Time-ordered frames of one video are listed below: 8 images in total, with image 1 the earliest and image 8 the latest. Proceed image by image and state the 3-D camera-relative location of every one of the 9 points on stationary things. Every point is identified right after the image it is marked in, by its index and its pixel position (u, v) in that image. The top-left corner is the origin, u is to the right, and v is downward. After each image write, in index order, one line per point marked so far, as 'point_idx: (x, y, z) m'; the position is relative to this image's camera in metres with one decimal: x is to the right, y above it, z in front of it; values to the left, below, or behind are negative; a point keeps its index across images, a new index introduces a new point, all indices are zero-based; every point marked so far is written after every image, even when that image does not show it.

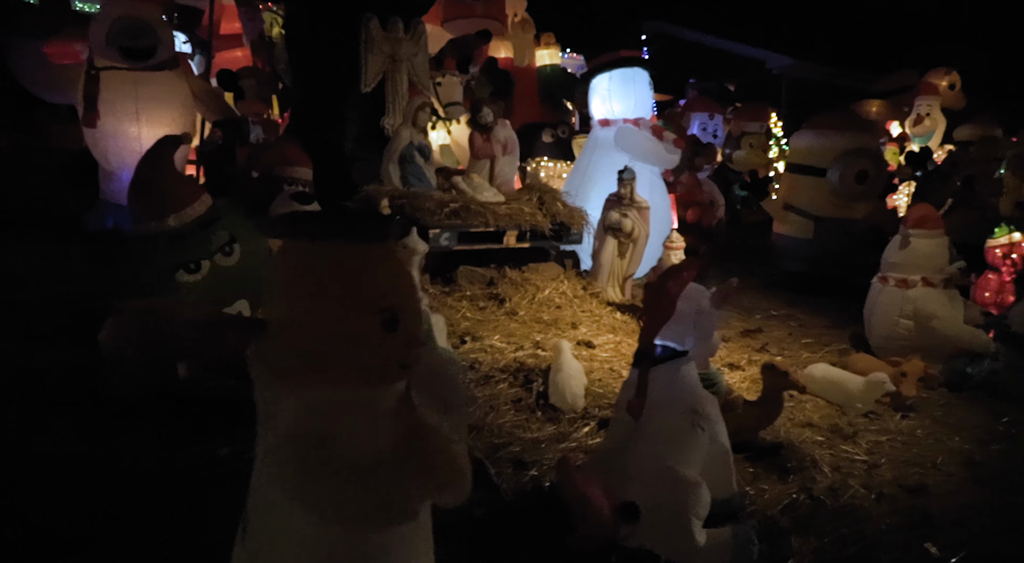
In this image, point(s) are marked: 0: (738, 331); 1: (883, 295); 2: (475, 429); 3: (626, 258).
0: (+1.6, -0.4, +4.6) m
1: (+2.4, -0.1, +4.2) m
2: (-0.2, -0.7, +3.0) m
3: (+0.8, +0.2, +4.6) m
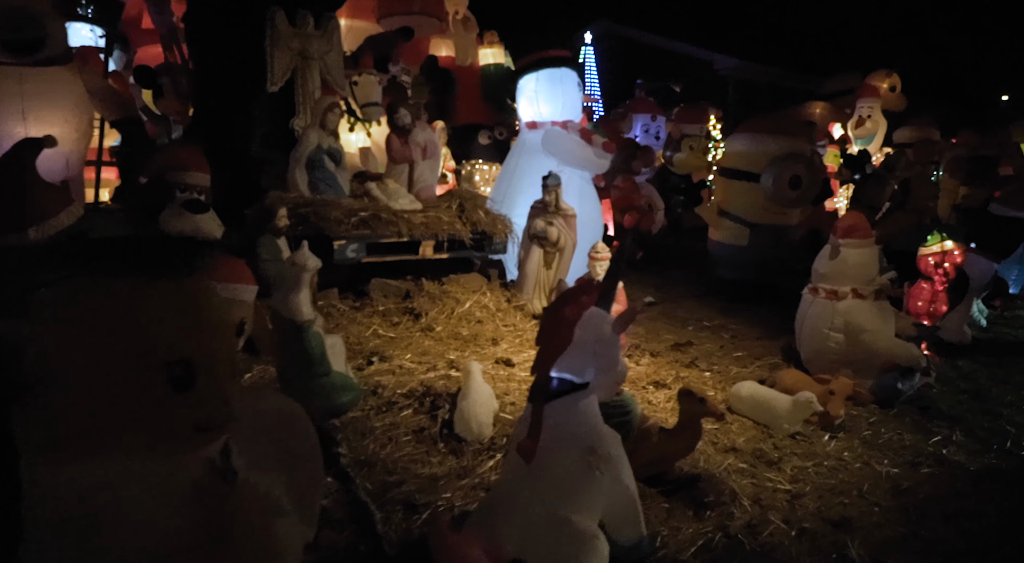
0: (+1.1, -0.5, +4.4) m
1: (+1.9, -0.2, +4.1) m
2: (-0.6, -0.8, +2.7) m
3: (+0.3, +0.1, +4.4) m
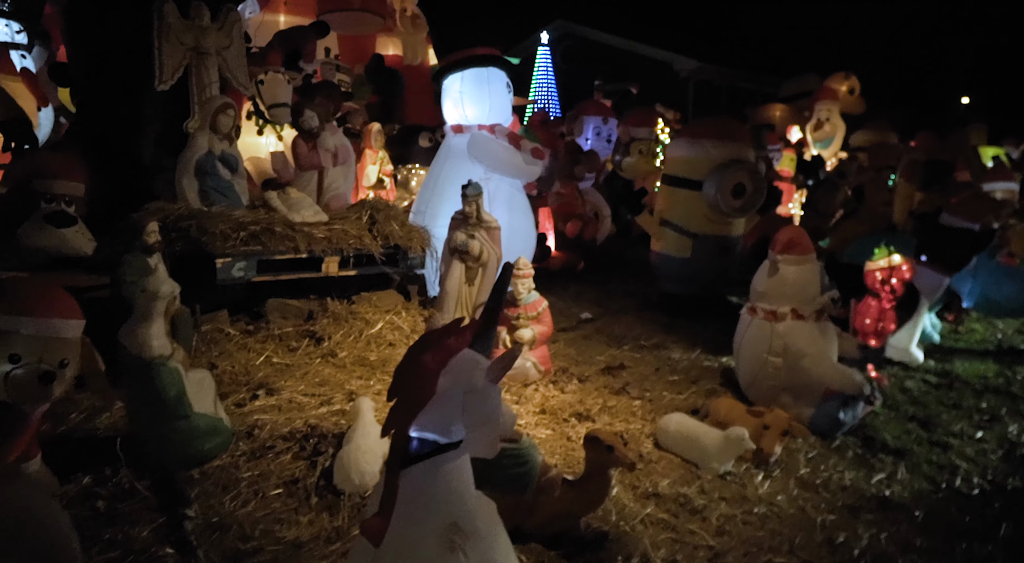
0: (+0.6, -0.6, +4.1) m
1: (+1.4, -0.3, +3.8) m
2: (-1.0, -0.9, +2.3) m
3: (-0.2, 0.0, +4.0) m
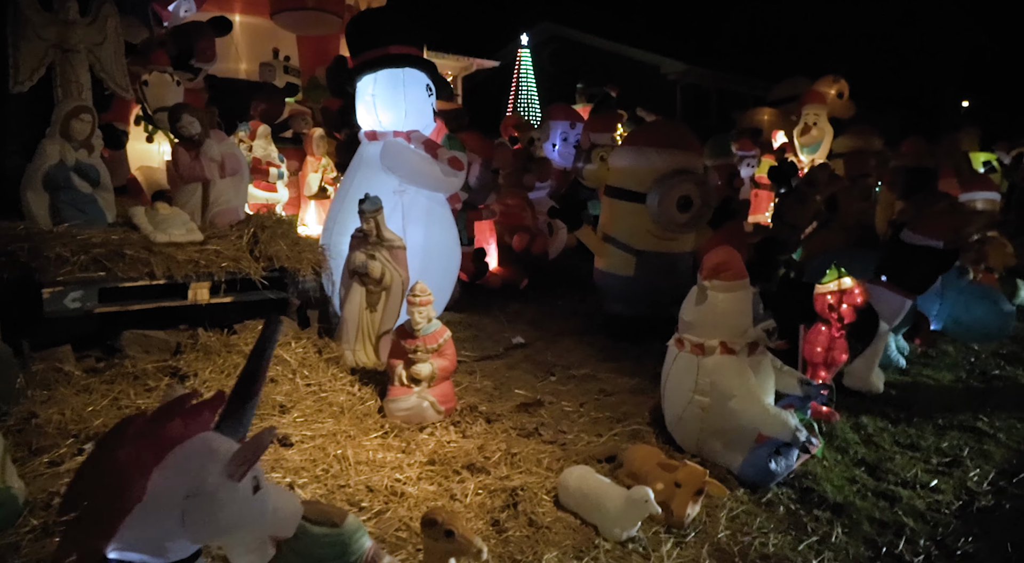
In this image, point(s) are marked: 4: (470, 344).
0: (0.0, -0.7, +3.6) m
1: (+0.9, -0.4, +3.4) m
2: (-1.6, -1.0, +1.8) m
3: (-0.8, -0.2, +3.6) m
4: (-0.3, -0.4, +4.4) m
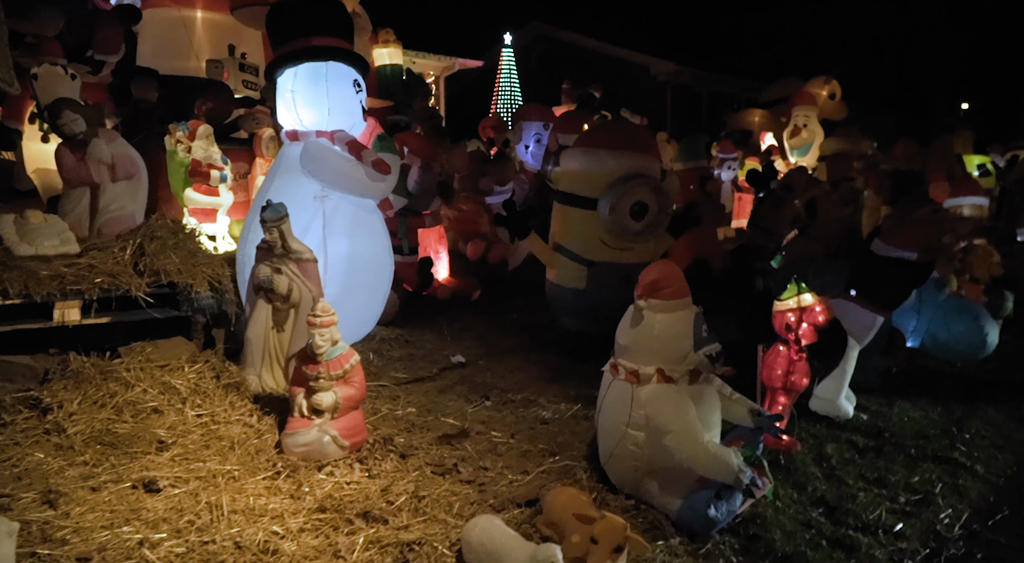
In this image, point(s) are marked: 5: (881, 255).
0: (-0.4, -0.8, +3.3) m
1: (+0.5, -0.5, +3.0) m
2: (-2.0, -1.1, +1.5) m
3: (-1.2, -0.3, +3.2) m
4: (-0.7, -0.5, +4.1) m
5: (+2.5, +0.2, +4.2) m
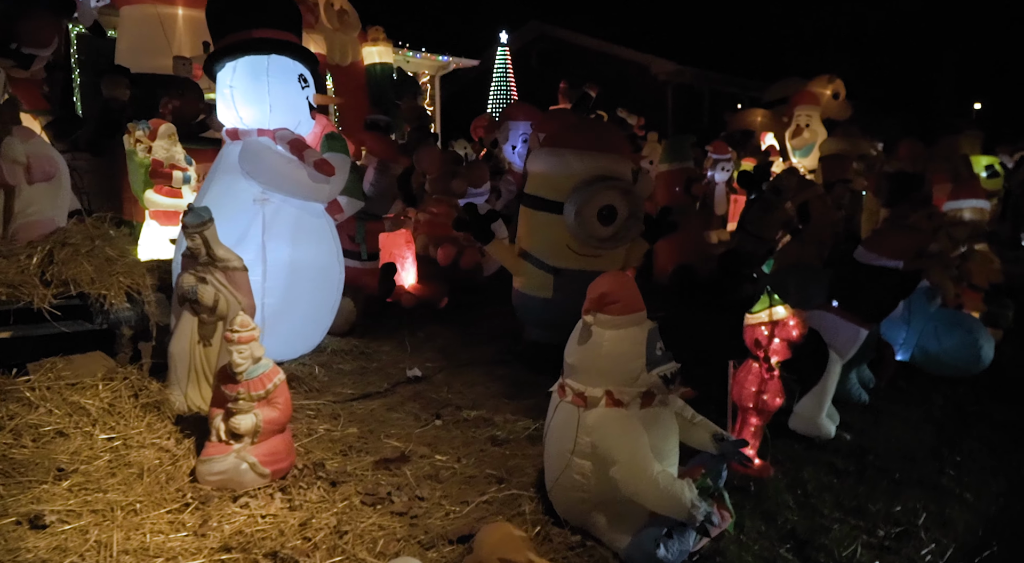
0: (-0.7, -0.9, +3.0) m
1: (+0.2, -0.6, +2.7) m
2: (-2.3, -1.1, +1.2) m
3: (-1.4, -0.3, +3.0) m
4: (-1.0, -0.6, +3.8) m
5: (+2.2, +0.1, +3.9) m
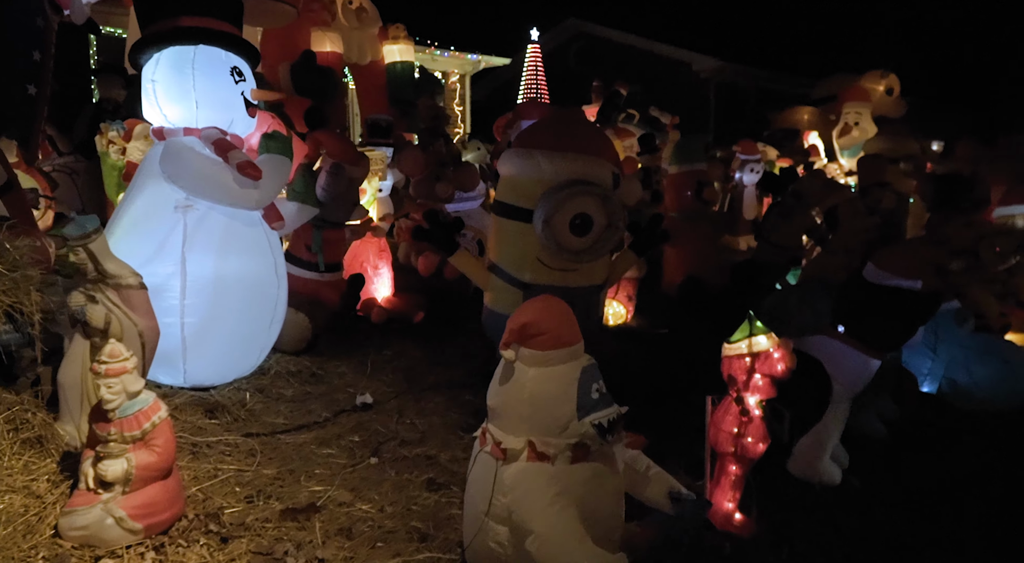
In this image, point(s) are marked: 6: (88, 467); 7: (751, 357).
0: (-1.0, -0.9, +2.6) m
1: (-0.1, -0.7, +2.3) m
2: (-2.7, -1.2, +0.9) m
3: (-1.7, -0.4, +2.6) m
4: (-1.2, -0.7, +3.4) m
5: (+2.0, 0.0, +3.3) m
6: (-1.6, -0.7, +2.3) m
7: (+1.0, -0.3, +2.6) m
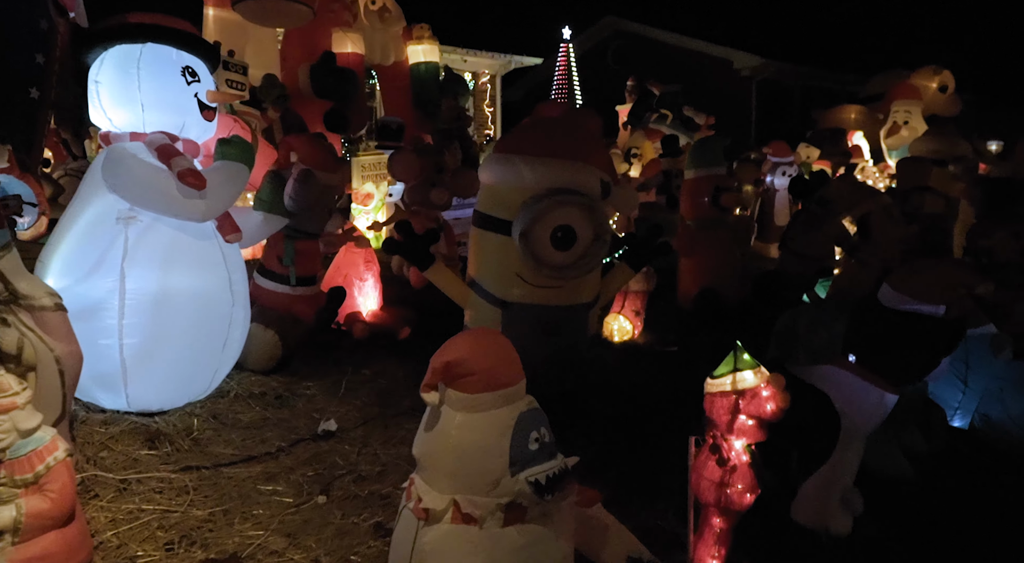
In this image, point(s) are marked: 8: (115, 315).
0: (-1.1, -1.0, +2.3) m
1: (-0.3, -0.7, +1.9) m
2: (-3.0, -1.3, +0.8) m
3: (-1.9, -0.5, +2.4) m
4: (-1.3, -0.8, +3.2) m
5: (+1.8, -0.1, +2.9) m
6: (-1.8, -0.8, +2.1) m
7: (+0.8, -0.4, +2.2) m
8: (-1.8, -0.1, +2.9) m
